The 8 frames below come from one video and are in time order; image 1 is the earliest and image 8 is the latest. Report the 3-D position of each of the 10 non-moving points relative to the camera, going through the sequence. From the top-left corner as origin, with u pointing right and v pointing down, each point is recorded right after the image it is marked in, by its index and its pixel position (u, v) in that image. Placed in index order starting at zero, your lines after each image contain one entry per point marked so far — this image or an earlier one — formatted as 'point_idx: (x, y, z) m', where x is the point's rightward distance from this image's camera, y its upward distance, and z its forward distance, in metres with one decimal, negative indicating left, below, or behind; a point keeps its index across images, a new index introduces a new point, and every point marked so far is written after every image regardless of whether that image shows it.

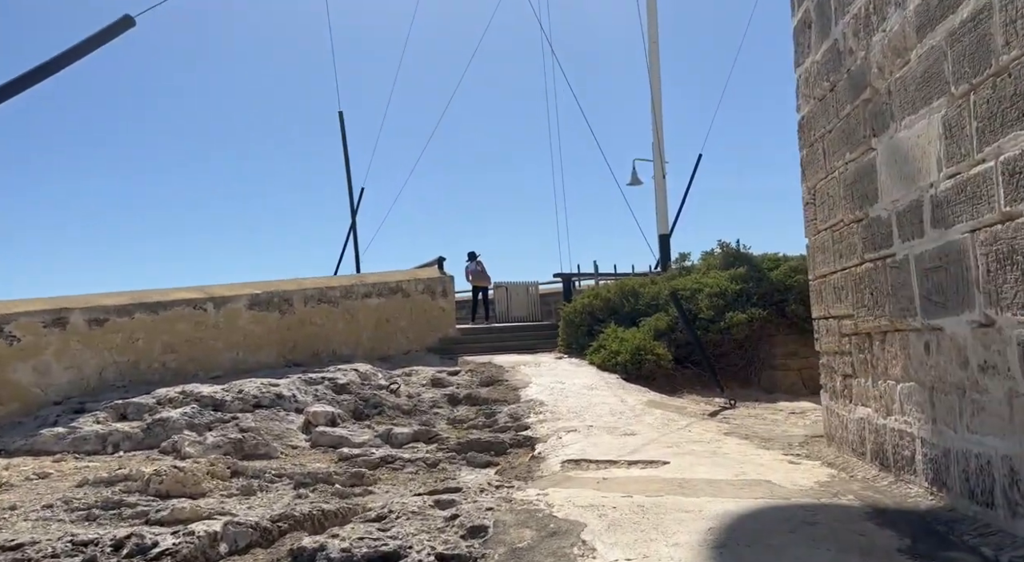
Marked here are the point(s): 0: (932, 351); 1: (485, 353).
0: (+2.1, -0.4, +4.5) m
1: (-0.5, -1.2, +14.8) m
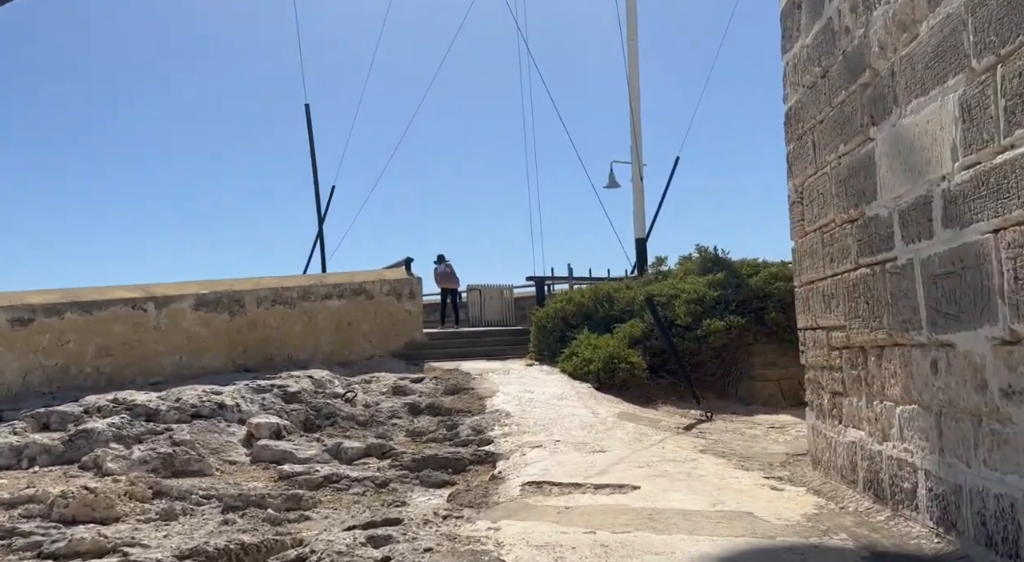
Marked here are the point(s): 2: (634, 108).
0: (+1.9, -0.4, +3.9) m
1: (-1.0, -1.2, +14.1) m
2: (+2.6, +3.6, +18.5) m
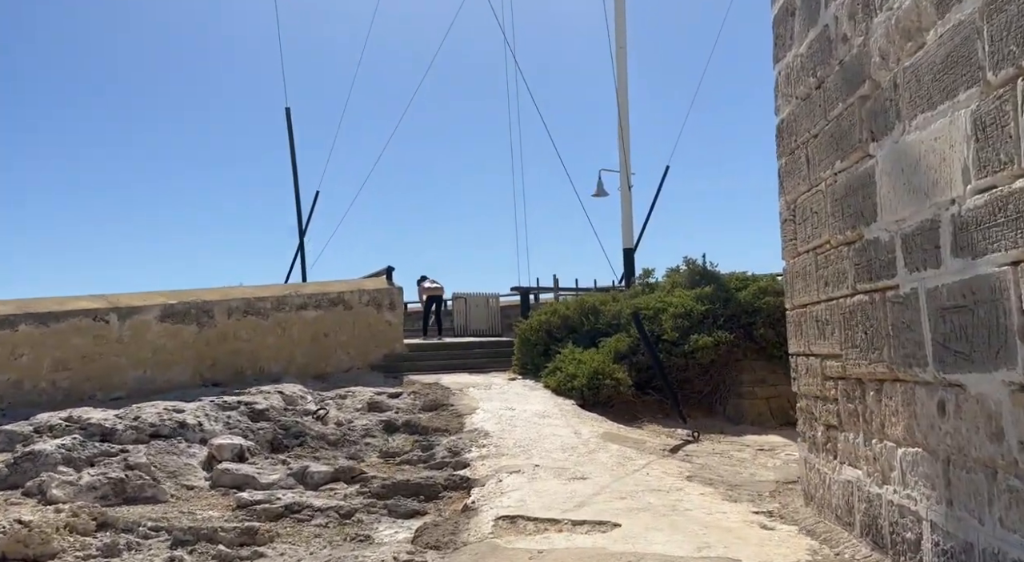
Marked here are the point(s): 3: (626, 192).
0: (+1.7, -0.5, +3.5) m
1: (-1.2, -1.4, +13.7) m
2: (+2.3, +3.4, +18.2) m
3: (+2.4, +1.8, +18.1) m
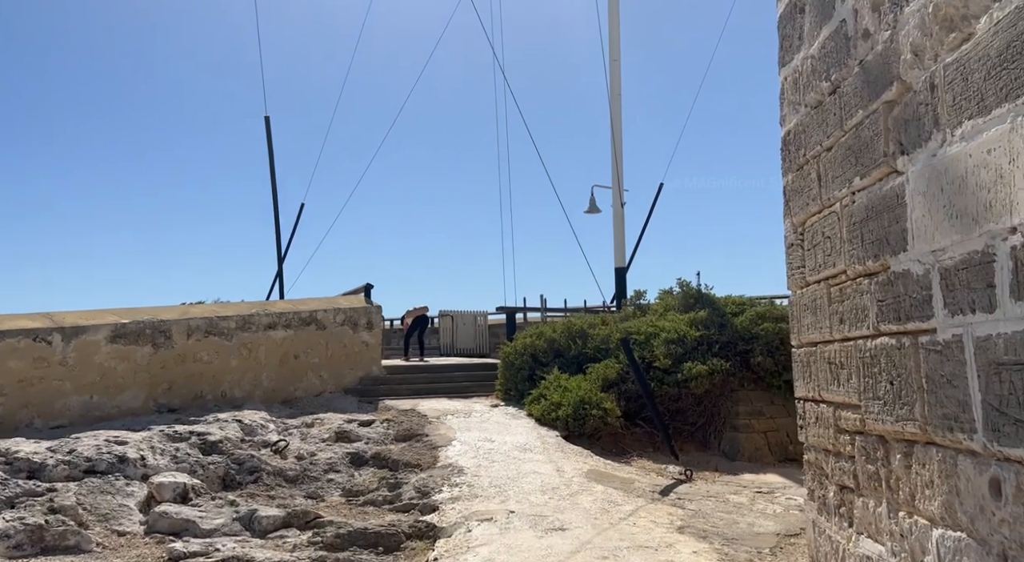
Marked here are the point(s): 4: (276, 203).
0: (+1.6, -0.7, +2.8) m
1: (-1.5, -1.7, +12.9) m
2: (+2.1, +3.0, +17.5) m
3: (+2.1, +1.4, +17.4) m
4: (-4.7, +1.6, +17.4) m
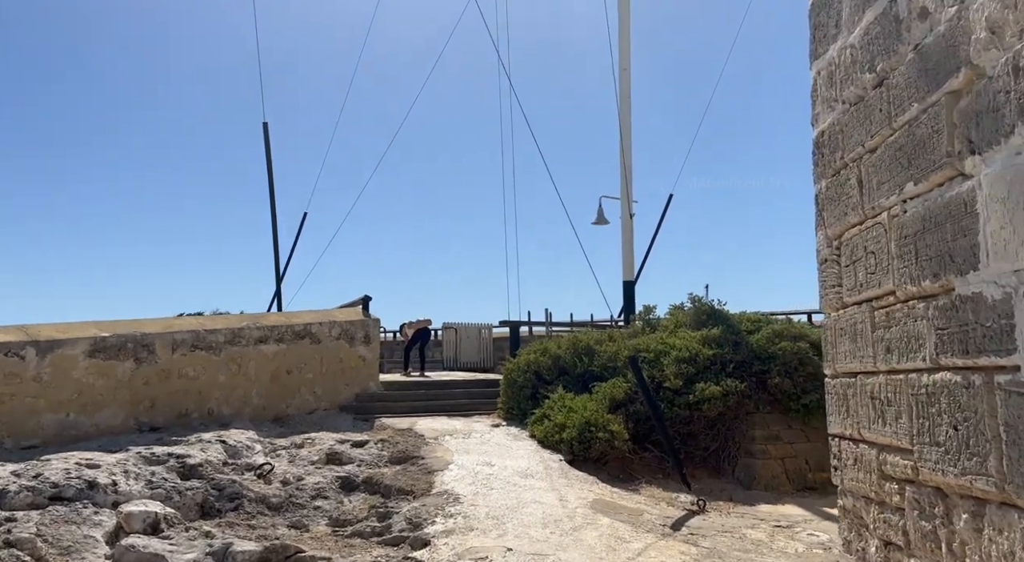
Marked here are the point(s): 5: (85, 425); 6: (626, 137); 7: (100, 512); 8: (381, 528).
0: (+1.5, -0.7, +2.2) m
1: (-1.5, -1.9, +12.4) m
2: (+2.2, +2.8, +17.0) m
3: (+2.2, +1.2, +16.9) m
4: (-4.6, +1.4, +16.8) m
5: (-4.4, -1.5, +9.1) m
6: (+2.2, +2.8, +17.0) m
7: (-3.2, -1.8, +6.8) m
8: (-1.1, -2.0, +7.3) m
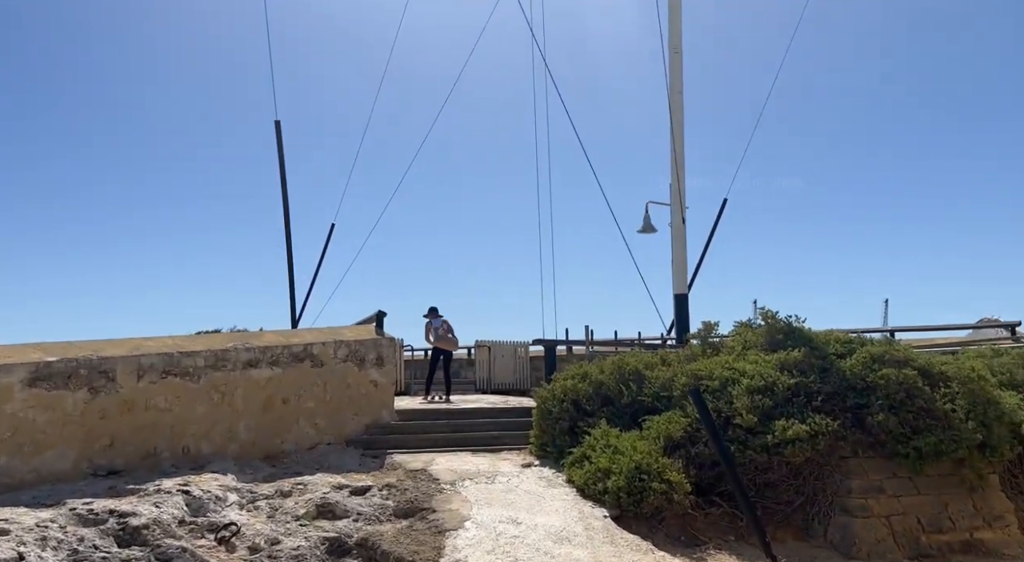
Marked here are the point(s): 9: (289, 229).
0: (+1.4, -0.7, +0.2) m
1: (-1.0, -2.0, +10.5) m
2: (+2.8, +2.5, +15.1) m
3: (+2.8, +0.9, +14.9) m
4: (-3.9, +1.1, +15.2) m
5: (-4.1, -1.6, +7.4) m
6: (+2.8, +2.6, +15.1) m
7: (-3.0, -1.9, +5.1) m
8: (-0.9, -2.1, +5.5) m
9: (-3.9, +0.9, +15.3) m
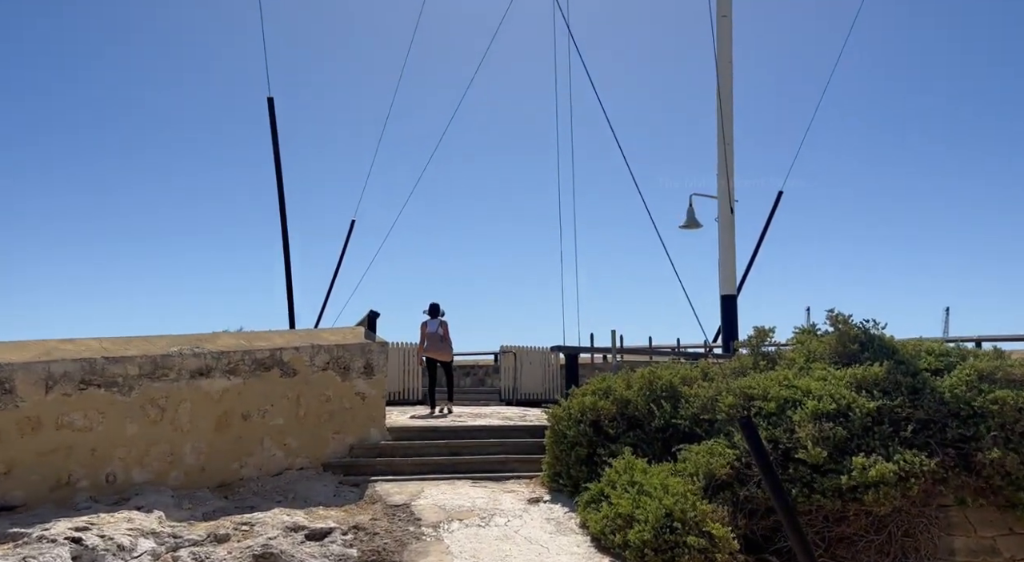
0: (+1.0, -0.6, -1.6) m
1: (-1.0, -2.0, +8.8) m
2: (+3.1, +2.5, +13.1) m
3: (+3.2, +1.0, +13.0) m
4: (-3.6, +1.2, +13.6) m
5: (-4.2, -1.5, +5.8) m
6: (+3.2, +2.6, +13.1) m
7: (-3.2, -1.8, +3.5) m
8: (-1.1, -2.0, +3.7) m
9: (-3.5, +1.0, +13.7) m
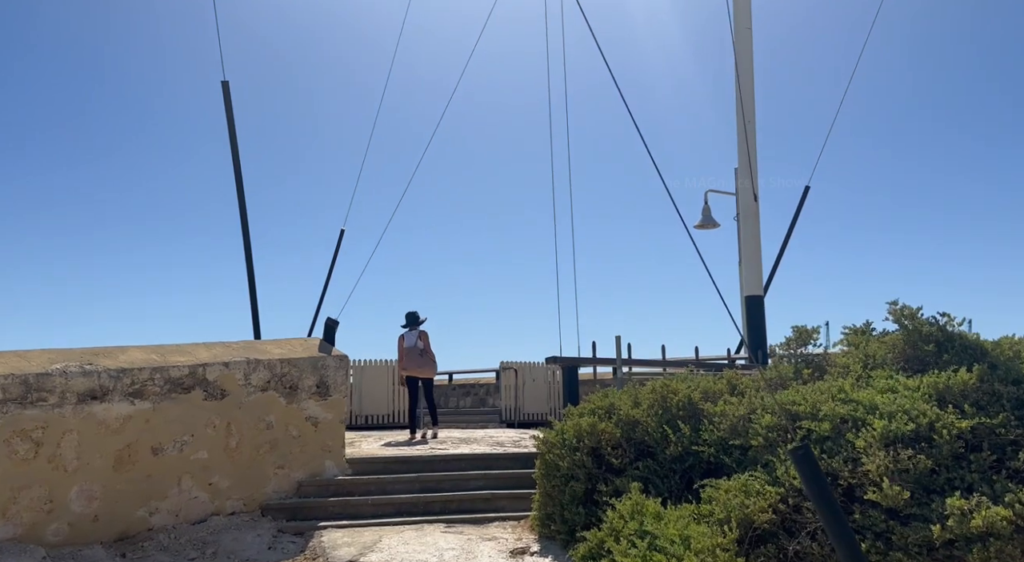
0: (+0.7, -0.3, -3.3) m
1: (-1.1, -1.9, +7.1) m
2: (+3.0, +2.5, +11.5) m
3: (+3.0, +1.0, +11.2) m
4: (-3.7, +1.0, +12.0) m
5: (-4.4, -1.5, +4.2) m
6: (+3.0, +2.6, +11.5) m
7: (-3.5, -1.7, +1.8) m
8: (-1.3, -1.9, +2.0) m
9: (-3.7, +0.8, +12.1) m
